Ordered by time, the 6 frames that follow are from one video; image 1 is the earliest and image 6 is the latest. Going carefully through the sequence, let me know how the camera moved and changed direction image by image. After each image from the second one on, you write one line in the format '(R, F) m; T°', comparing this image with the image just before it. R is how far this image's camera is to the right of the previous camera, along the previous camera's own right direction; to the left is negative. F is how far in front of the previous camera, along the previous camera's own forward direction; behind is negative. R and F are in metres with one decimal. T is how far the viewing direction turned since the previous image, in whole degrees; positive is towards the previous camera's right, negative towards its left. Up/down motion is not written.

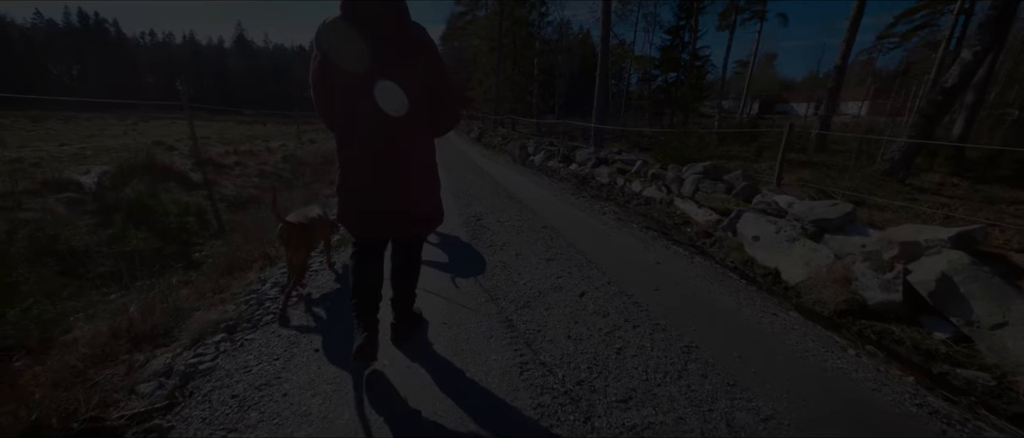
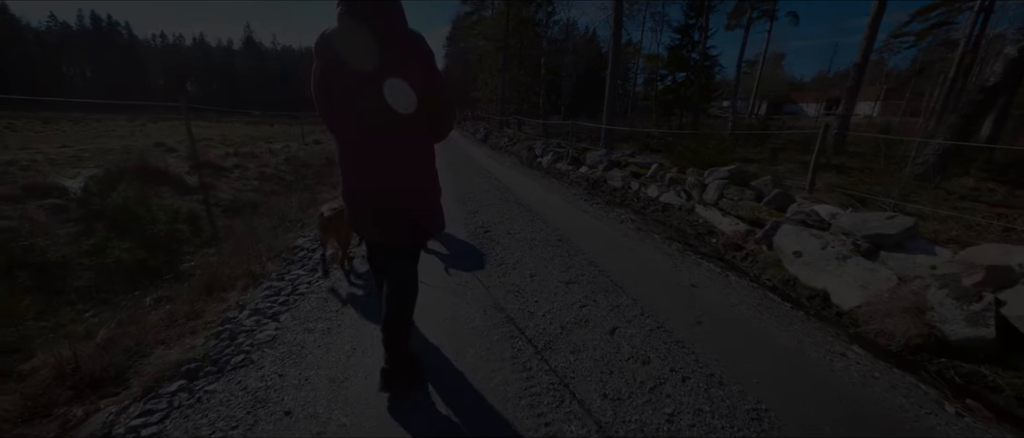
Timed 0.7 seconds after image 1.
(-0.1, +0.5) m; -1°
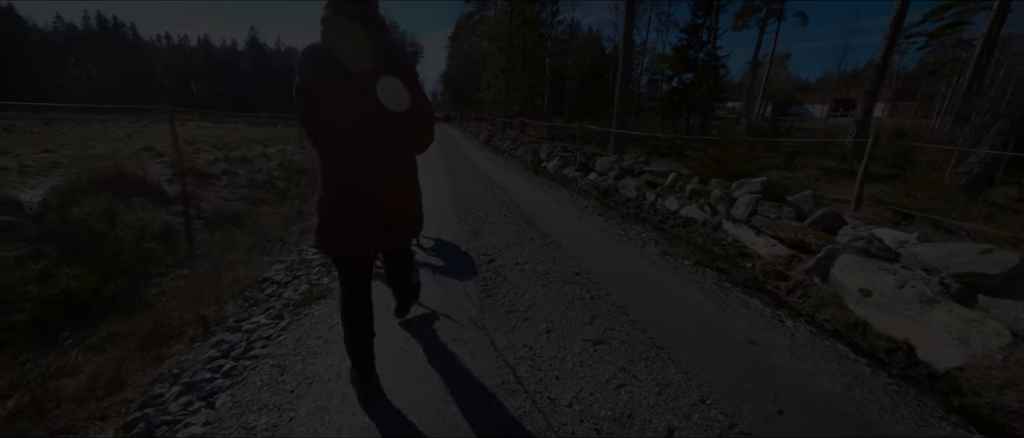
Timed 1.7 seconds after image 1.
(-0.1, +0.7) m; 0°
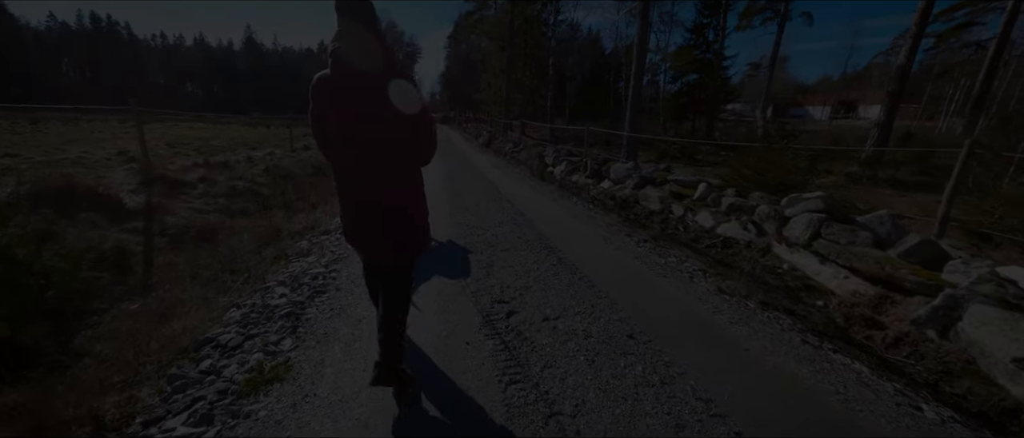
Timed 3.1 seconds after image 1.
(-0.2, +0.9) m; 0°
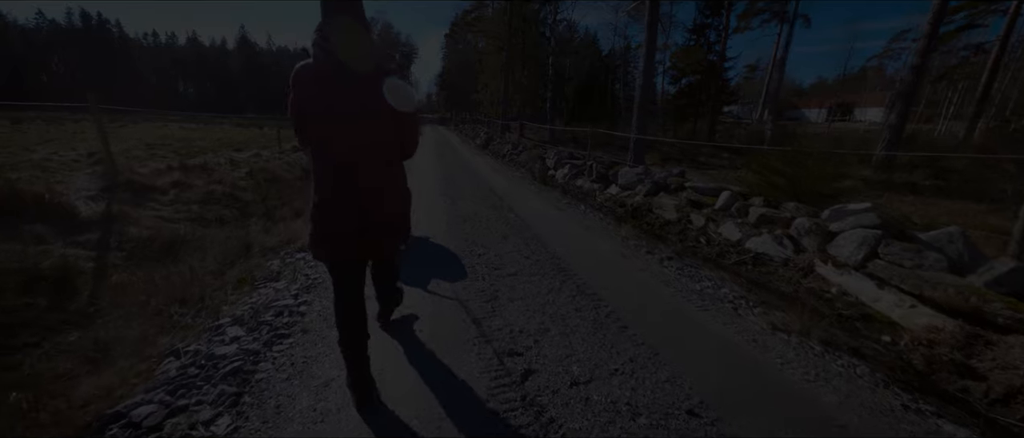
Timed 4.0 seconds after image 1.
(-0.1, +0.7) m; +1°
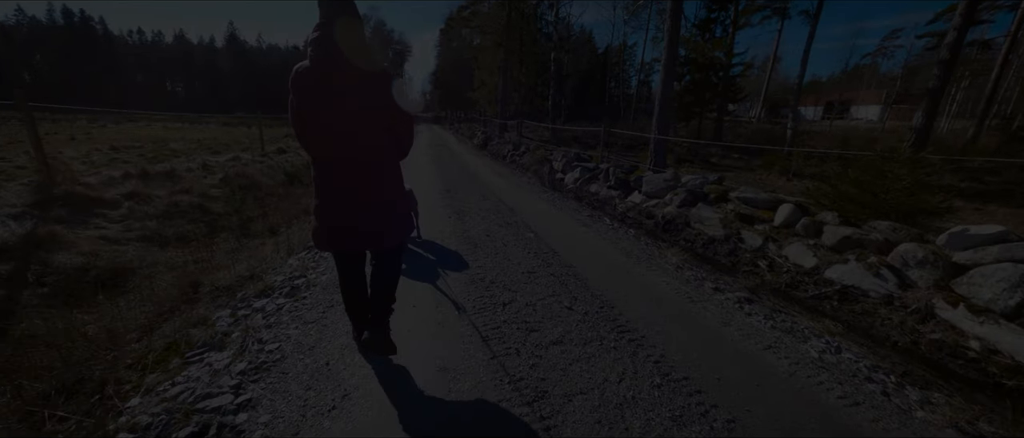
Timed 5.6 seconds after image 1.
(-0.4, +1.1) m; +1°
